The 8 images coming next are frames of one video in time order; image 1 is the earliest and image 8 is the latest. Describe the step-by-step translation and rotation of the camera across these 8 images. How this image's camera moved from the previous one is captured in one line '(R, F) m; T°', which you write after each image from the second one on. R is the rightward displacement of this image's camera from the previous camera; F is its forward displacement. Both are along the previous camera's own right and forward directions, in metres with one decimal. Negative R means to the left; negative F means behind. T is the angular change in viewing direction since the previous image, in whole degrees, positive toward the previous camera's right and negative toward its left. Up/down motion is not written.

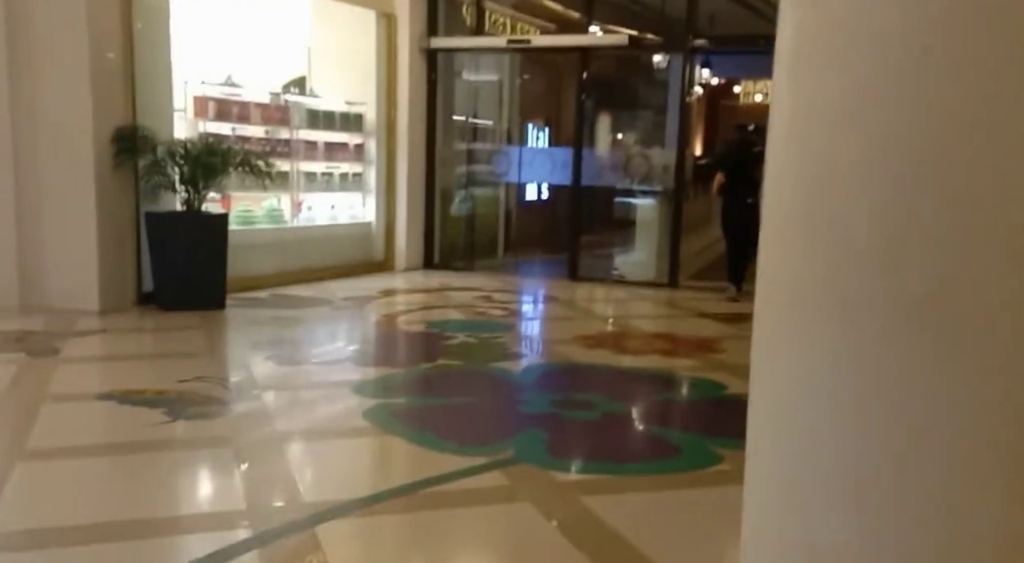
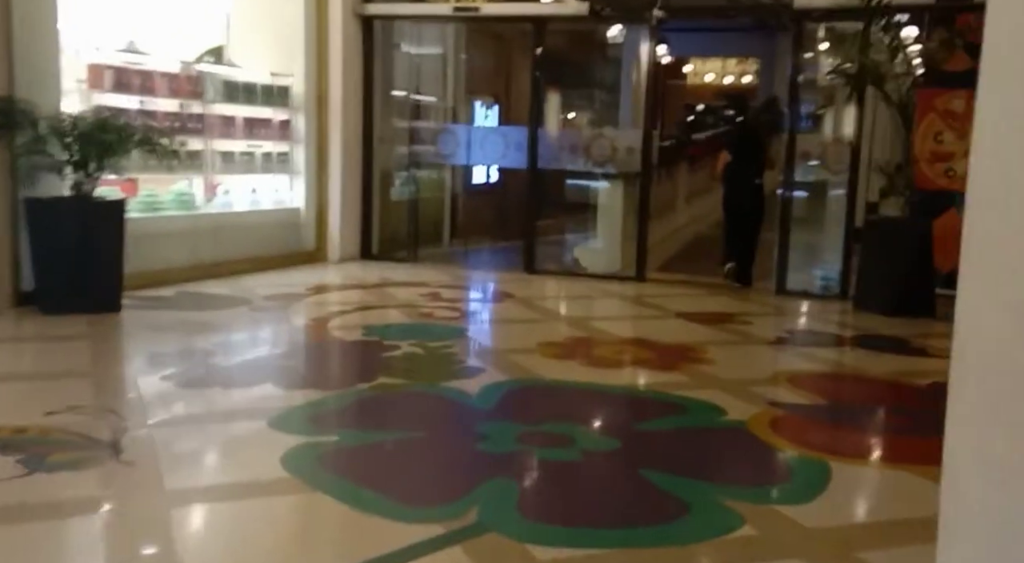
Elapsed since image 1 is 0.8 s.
(-0.1, +0.8) m; +3°
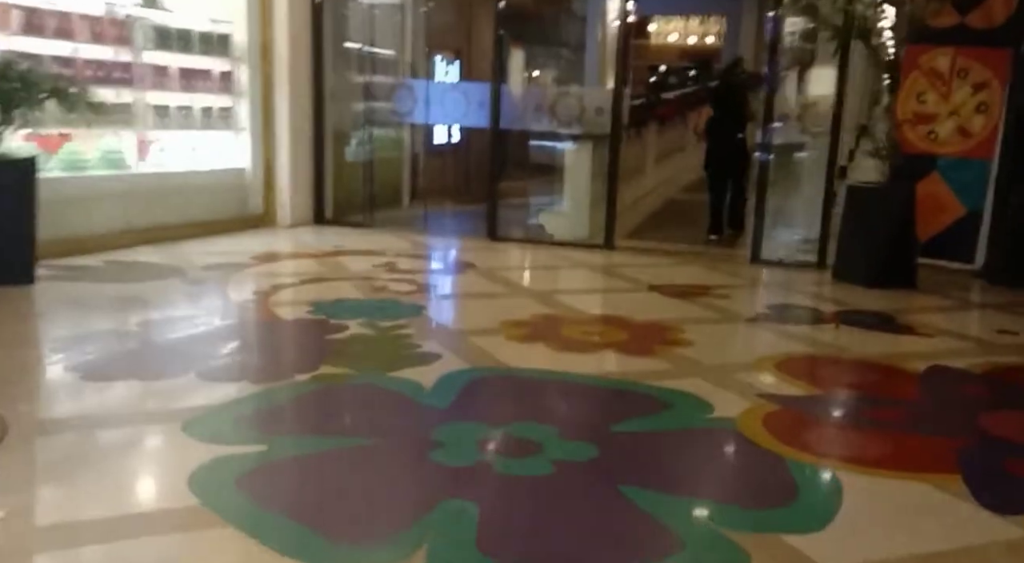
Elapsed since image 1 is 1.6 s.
(0.0, +0.5) m; +2°
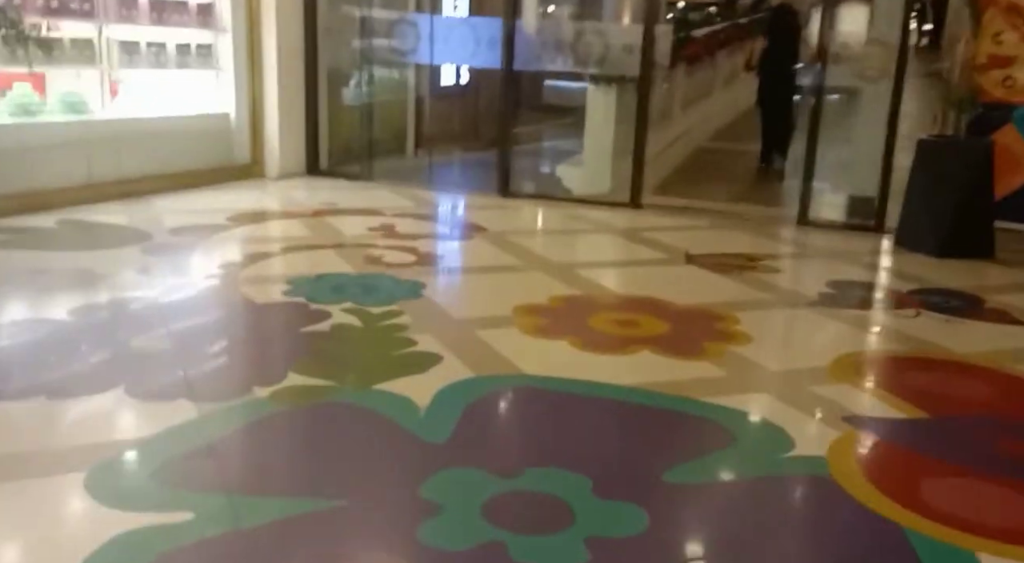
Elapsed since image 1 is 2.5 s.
(0.0, +0.7) m; -1°
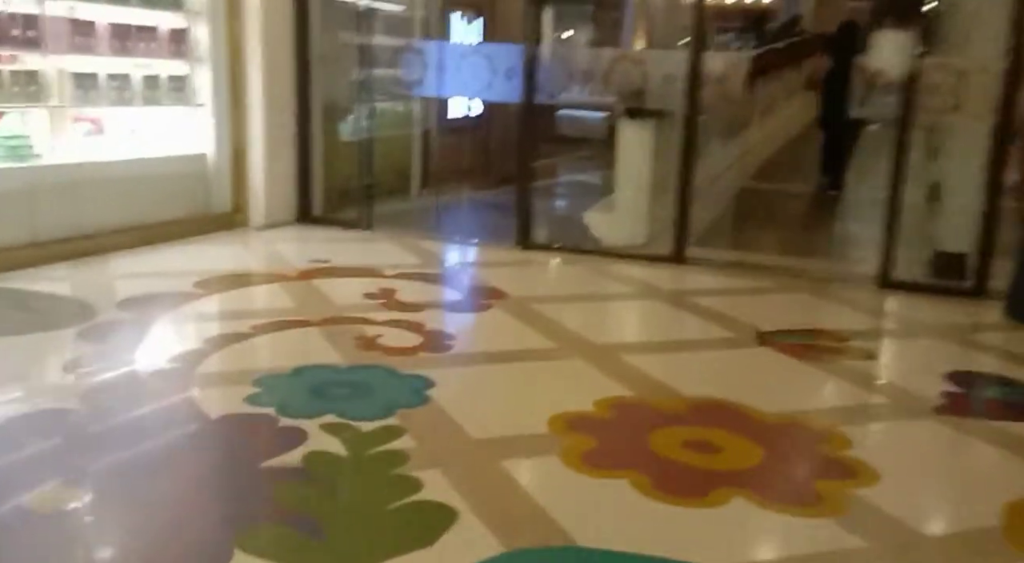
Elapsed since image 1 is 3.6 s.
(-0.1, +0.8) m; 0°
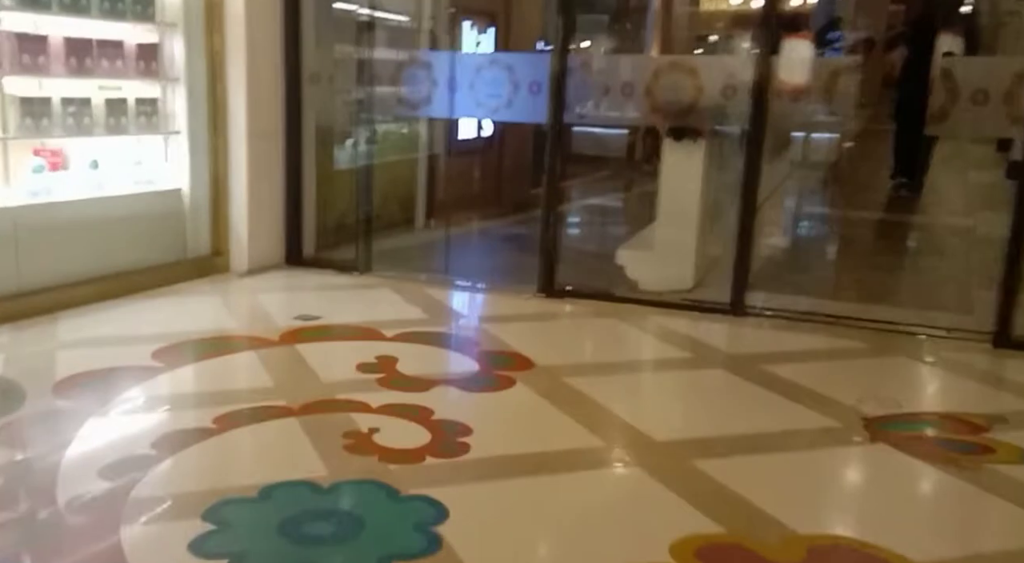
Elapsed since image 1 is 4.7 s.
(-0.1, +0.8) m; -1°
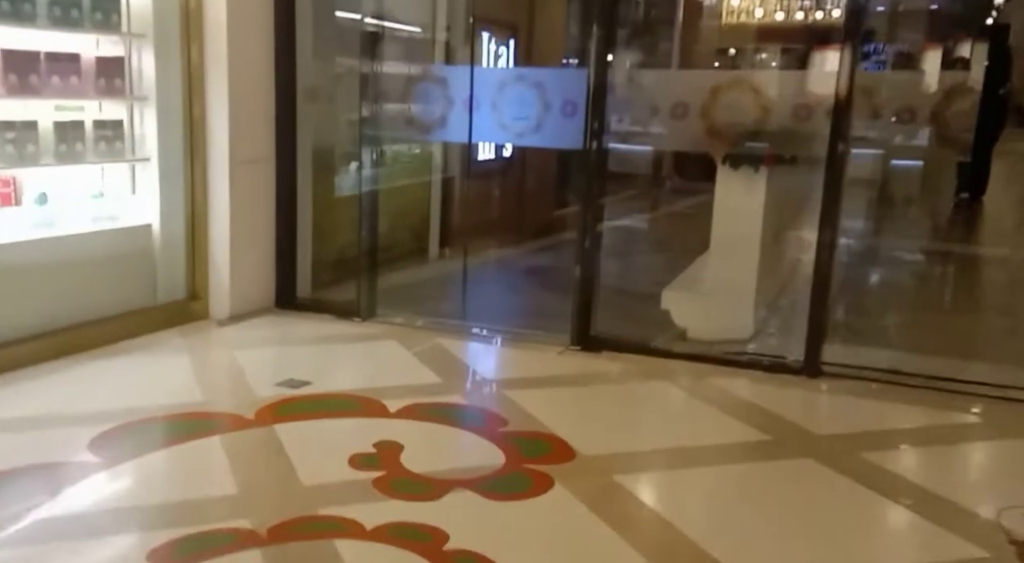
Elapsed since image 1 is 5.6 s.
(0.0, +0.7) m; -1°
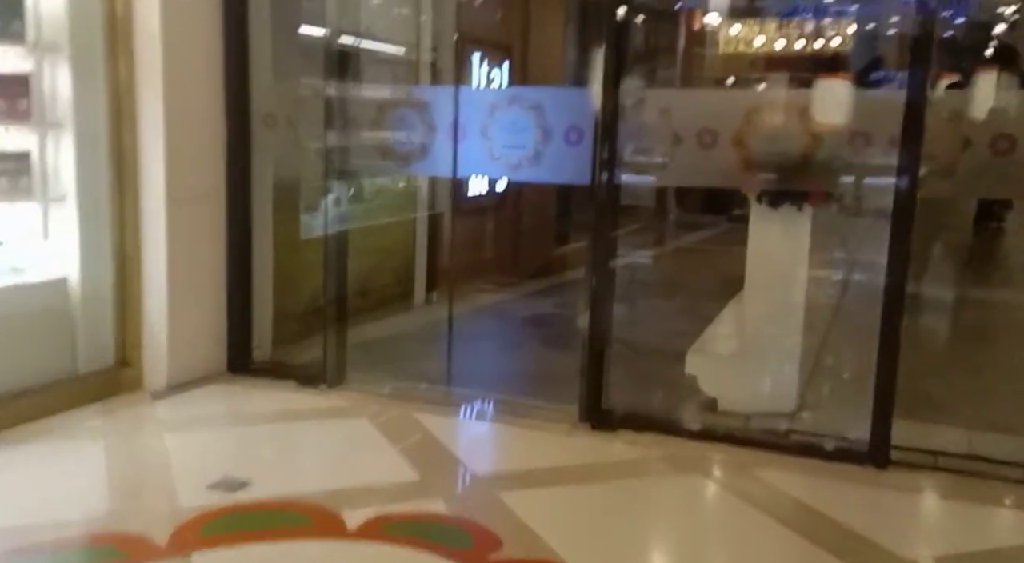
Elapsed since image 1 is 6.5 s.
(0.0, +0.7) m; 0°
